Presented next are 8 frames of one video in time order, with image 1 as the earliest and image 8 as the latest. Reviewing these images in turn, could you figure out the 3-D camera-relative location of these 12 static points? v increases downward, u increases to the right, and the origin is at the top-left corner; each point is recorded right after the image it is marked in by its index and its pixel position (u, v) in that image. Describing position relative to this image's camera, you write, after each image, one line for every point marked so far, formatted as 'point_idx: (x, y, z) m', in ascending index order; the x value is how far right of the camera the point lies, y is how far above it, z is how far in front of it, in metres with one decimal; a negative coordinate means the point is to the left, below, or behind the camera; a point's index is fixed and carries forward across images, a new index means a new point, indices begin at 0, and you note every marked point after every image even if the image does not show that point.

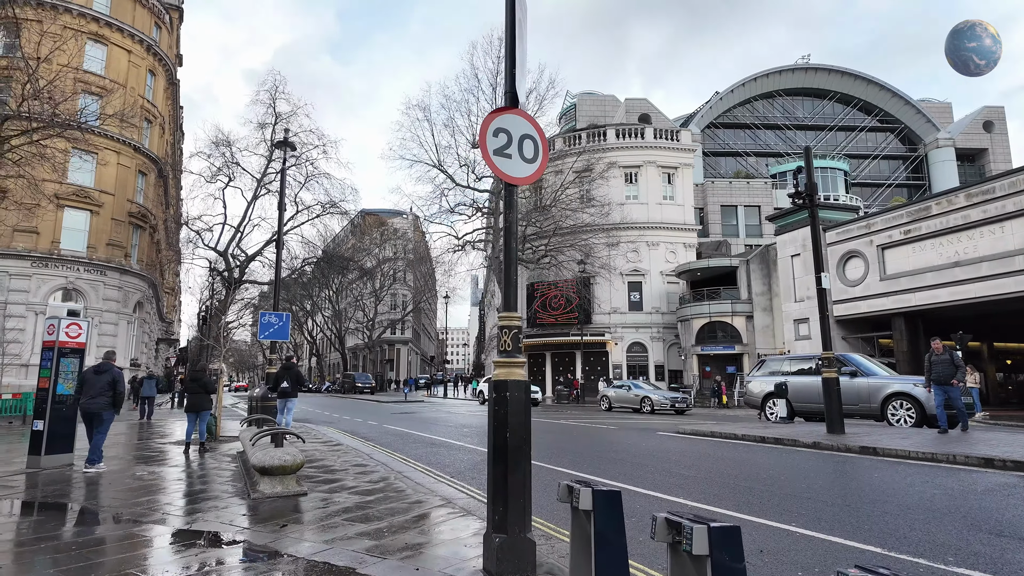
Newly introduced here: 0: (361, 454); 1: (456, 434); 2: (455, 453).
0: (-2.2, -2.4, +8.5) m
1: (-1.1, -2.9, +11.8) m
2: (-0.8, -2.5, +9.1) m
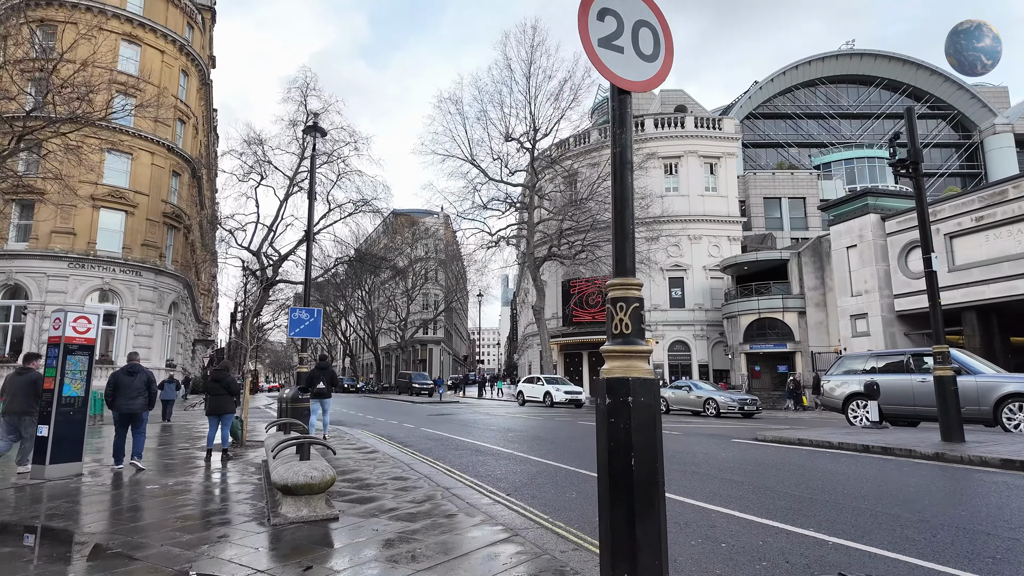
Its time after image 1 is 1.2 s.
0: (-1.4, -2.2, +7.5) m
1: (-0.1, -2.8, +10.7) m
2: (-0.1, -2.3, +8.0) m
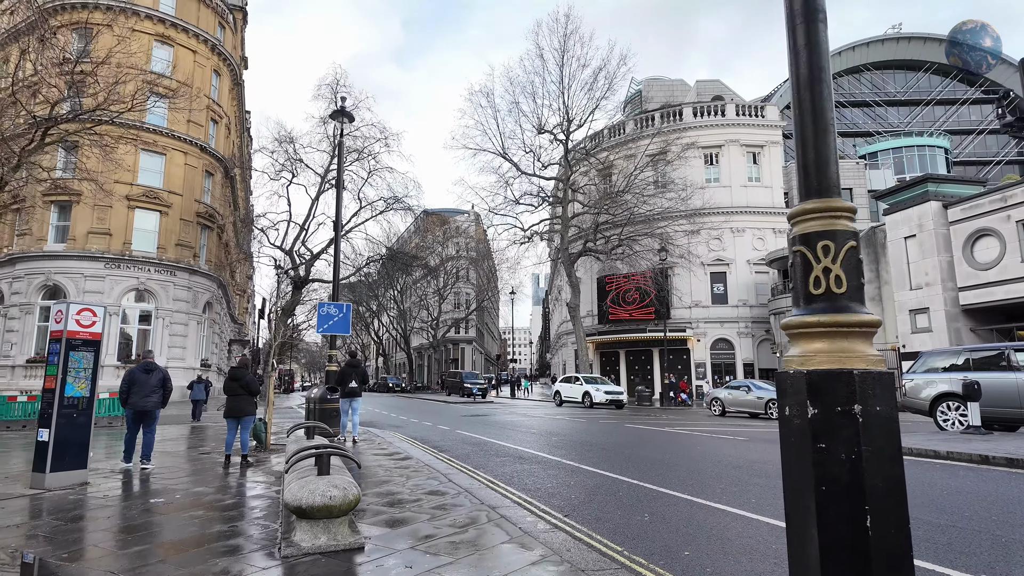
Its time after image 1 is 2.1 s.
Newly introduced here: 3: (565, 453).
0: (-0.8, -2.1, +6.6) m
1: (+0.6, -2.6, +9.8) m
2: (+0.5, -2.2, +7.0) m
3: (+0.8, -2.4, +8.7) m
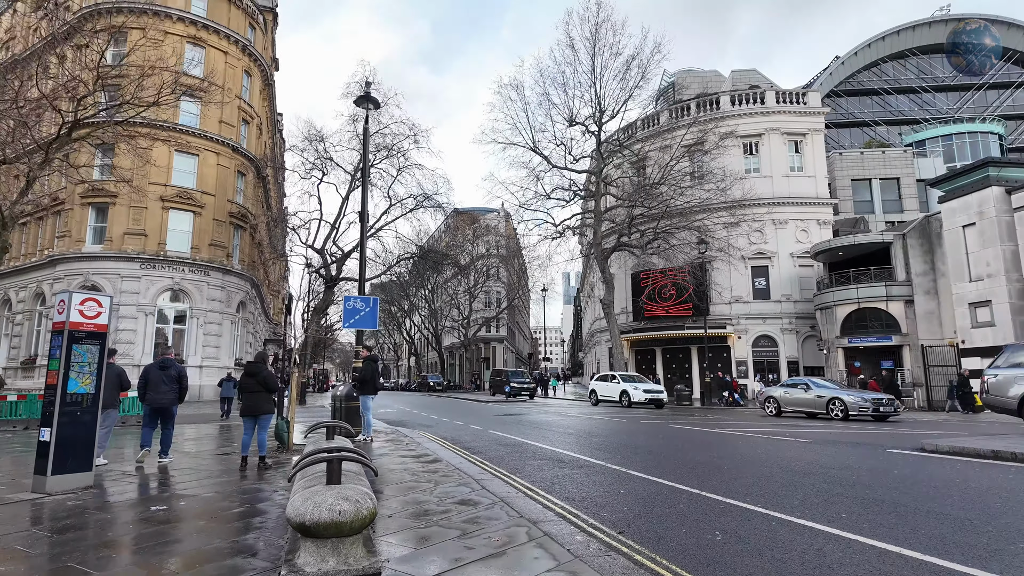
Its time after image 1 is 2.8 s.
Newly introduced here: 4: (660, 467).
0: (-0.4, -1.9, +5.9) m
1: (+1.2, -2.4, +9.0) m
2: (+1.0, -2.0, +6.3) m
3: (+1.3, -2.3, +8.0) m
4: (+1.7, -2.1, +6.8) m
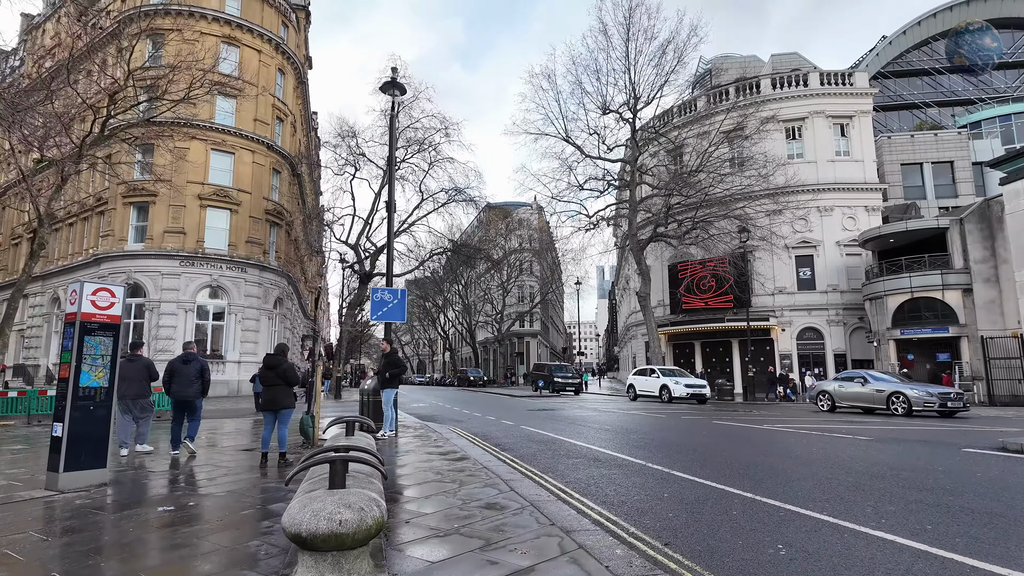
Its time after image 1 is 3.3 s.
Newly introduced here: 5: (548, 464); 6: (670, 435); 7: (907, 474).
0: (-0.1, -1.8, +5.5) m
1: (+1.6, -2.2, +8.5) m
2: (+1.3, -1.8, +5.7) m
3: (+1.7, -2.1, +7.4) m
4: (+2.1, -1.9, +6.3) m
5: (+0.4, -2.0, +6.8) m
6: (+2.5, -2.3, +9.4) m
7: (+3.6, -1.7, +5.5) m
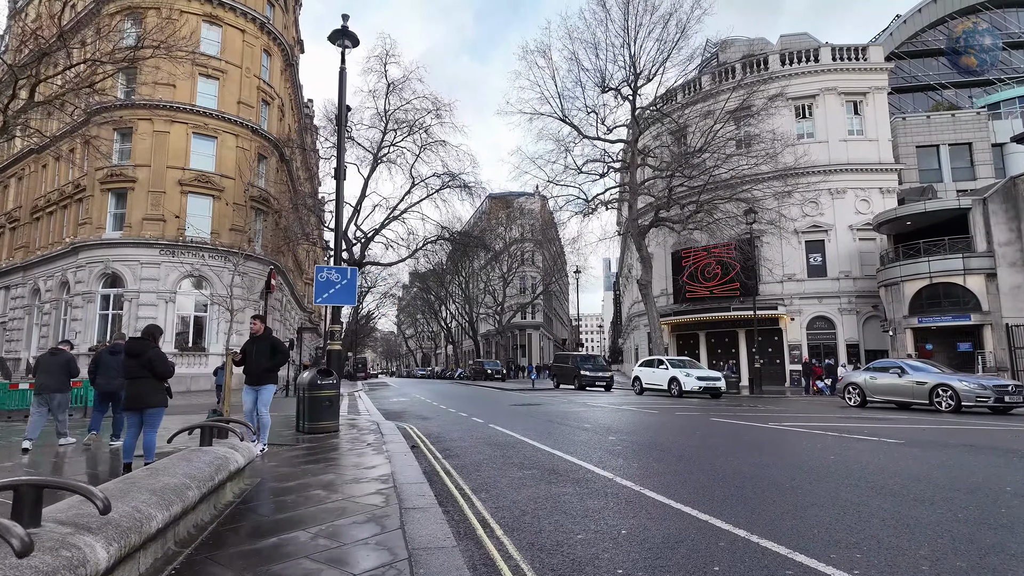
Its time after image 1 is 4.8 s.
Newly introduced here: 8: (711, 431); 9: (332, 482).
0: (-0.8, -1.5, +4.0) m
1: (+1.1, -1.9, +7.0) m
2: (+0.7, -1.5, +4.2) m
3: (+1.1, -1.8, +5.9) m
4: (+1.5, -1.6, +4.8) m
5: (-0.2, -1.7, +5.3) m
6: (+1.9, -2.0, +7.9) m
7: (+3.0, -1.4, +4.0) m
8: (+2.9, -2.1, +8.7) m
9: (-1.5, -1.6, +5.1) m
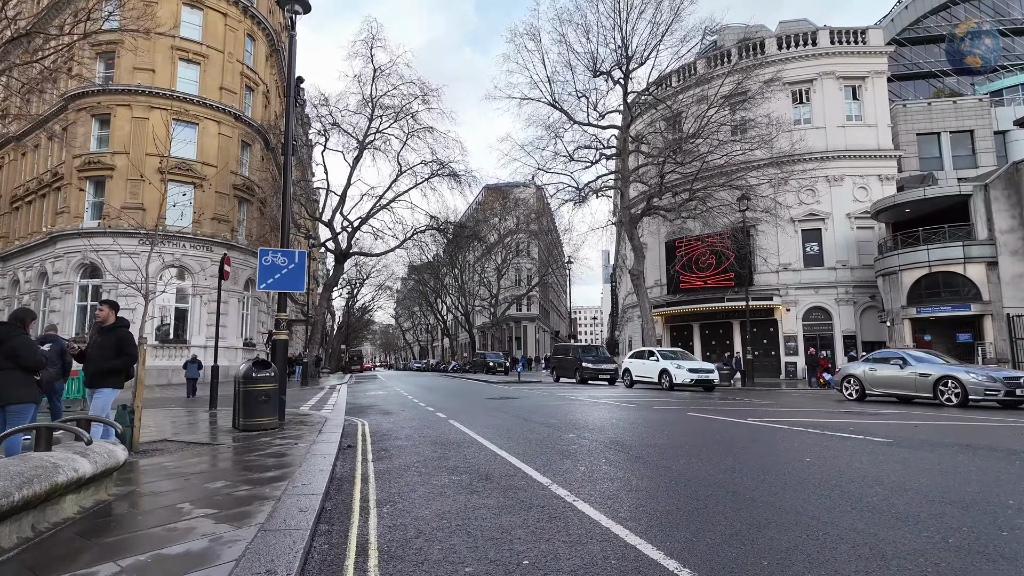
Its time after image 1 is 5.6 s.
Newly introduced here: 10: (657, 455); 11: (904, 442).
0: (-1.3, -1.3, +3.3) m
1: (+0.5, -1.7, +6.3) m
2: (+0.1, -1.4, +3.5) m
3: (+0.5, -1.6, +5.2) m
4: (+0.9, -1.4, +4.1) m
5: (-0.8, -1.5, +4.6) m
6: (+1.4, -1.8, +7.2) m
7: (+2.4, -1.2, +3.3) m
8: (+2.3, -1.9, +8.0) m
9: (-2.1, -1.5, +4.3) m
10: (+1.4, -1.6, +5.6) m
11: (+3.8, -1.5, +5.8) m
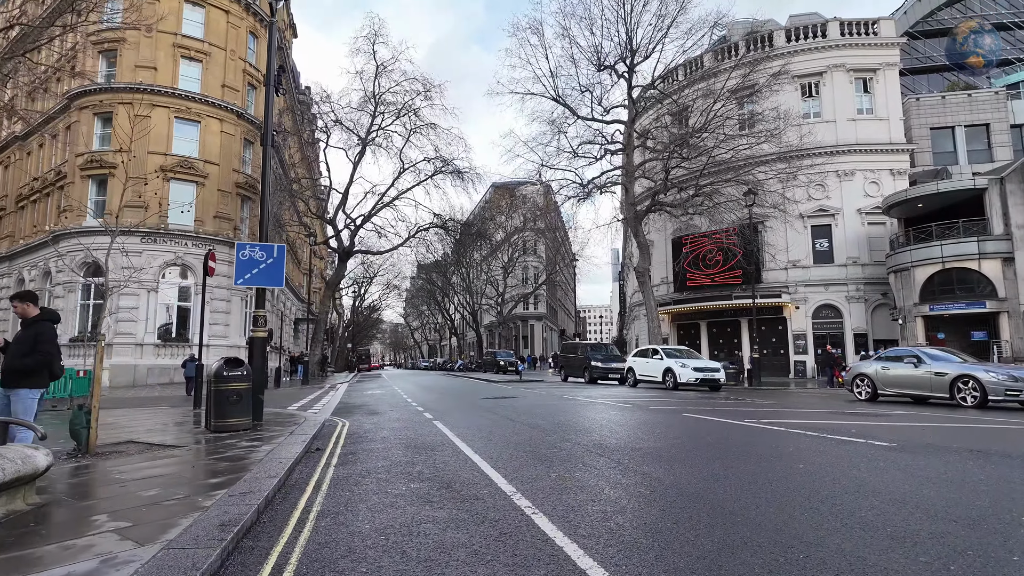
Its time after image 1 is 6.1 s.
0: (-1.6, -1.2, +2.9) m
1: (+0.3, -1.6, +5.9) m
2: (-0.2, -1.3, +3.2) m
3: (+0.3, -1.5, +4.8) m
4: (+0.6, -1.3, +3.7) m
5: (-1.0, -1.5, +4.3) m
6: (+1.1, -1.7, +6.8) m
7: (+2.1, -1.2, +2.9) m
8: (+2.1, -1.8, +7.6) m
9: (-2.3, -1.4, +4.0) m
10: (+1.1, -1.5, +5.2) m
11: (+3.6, -1.4, +5.3) m
